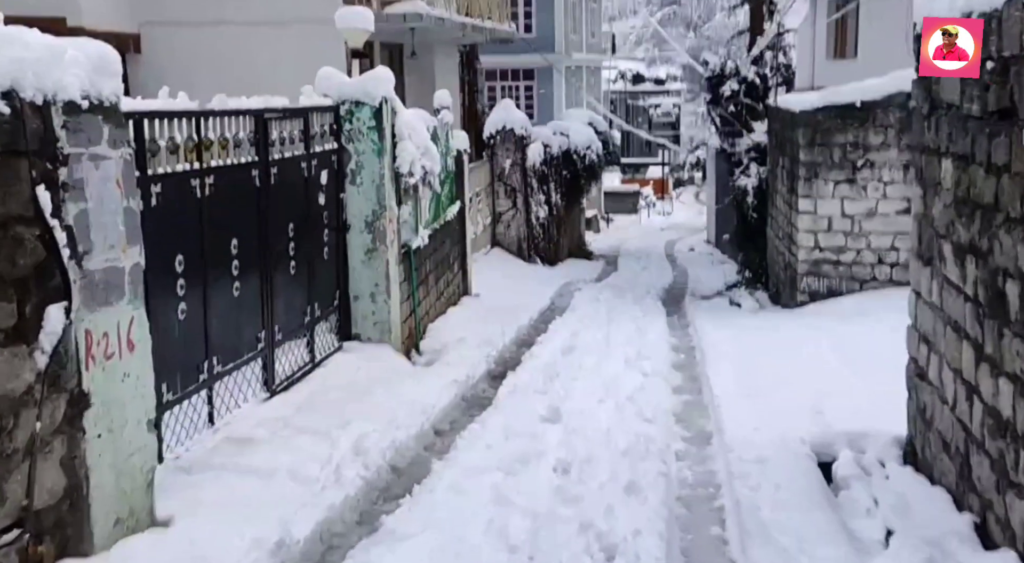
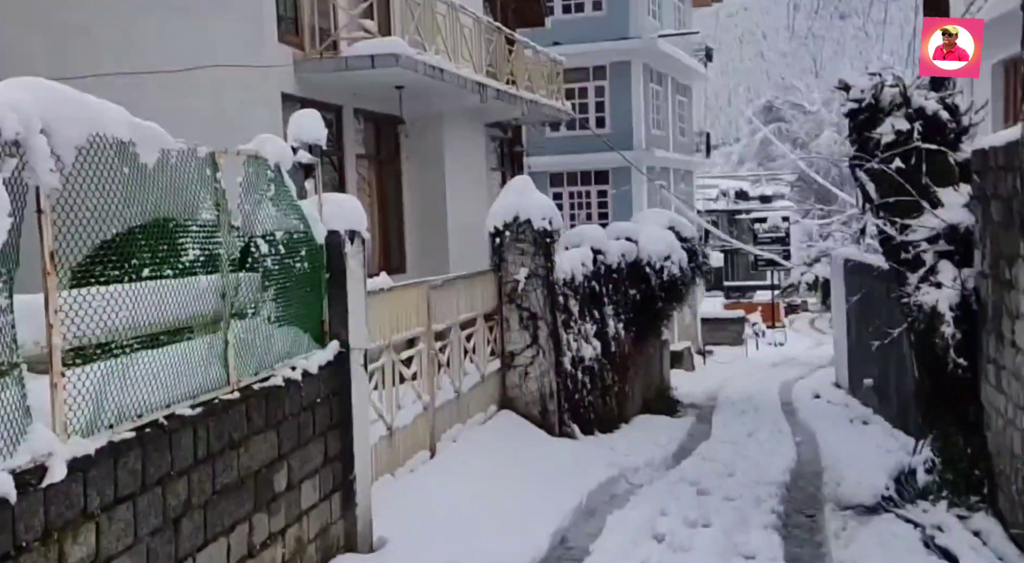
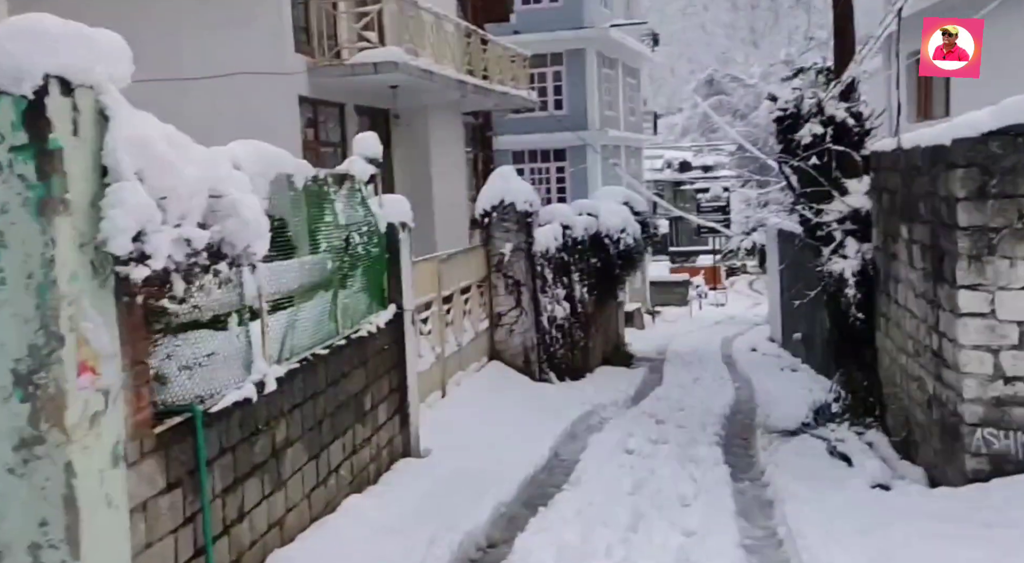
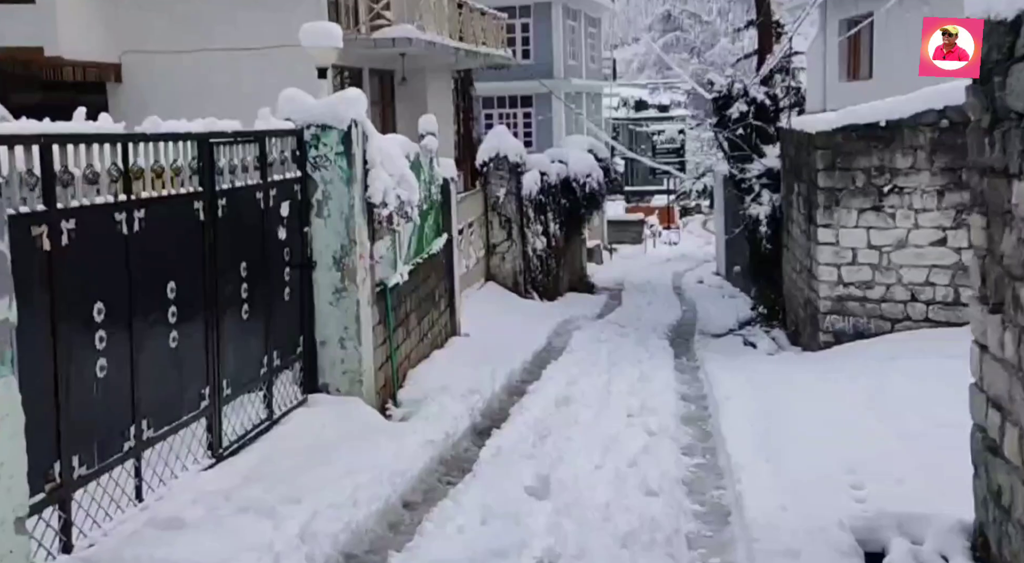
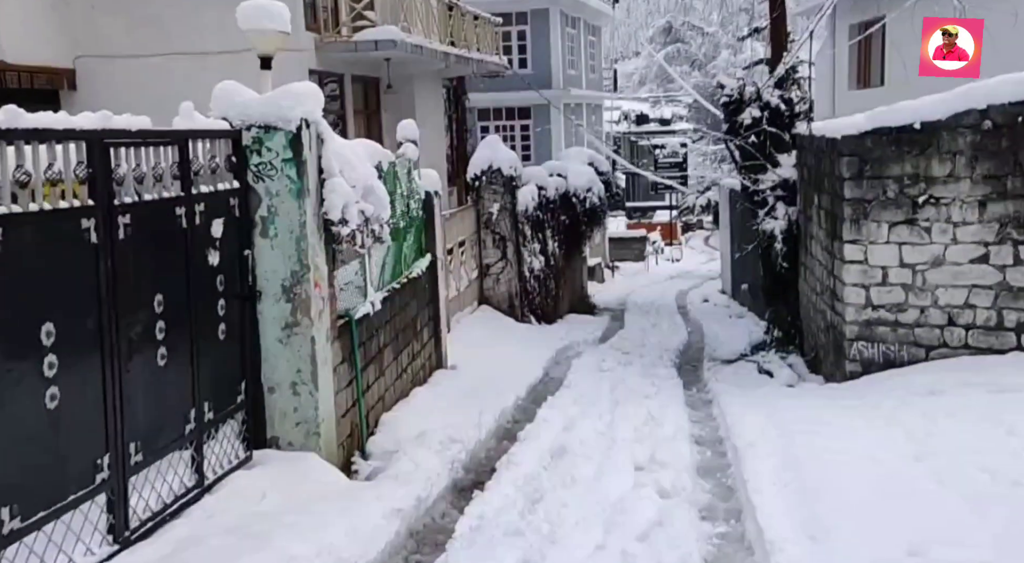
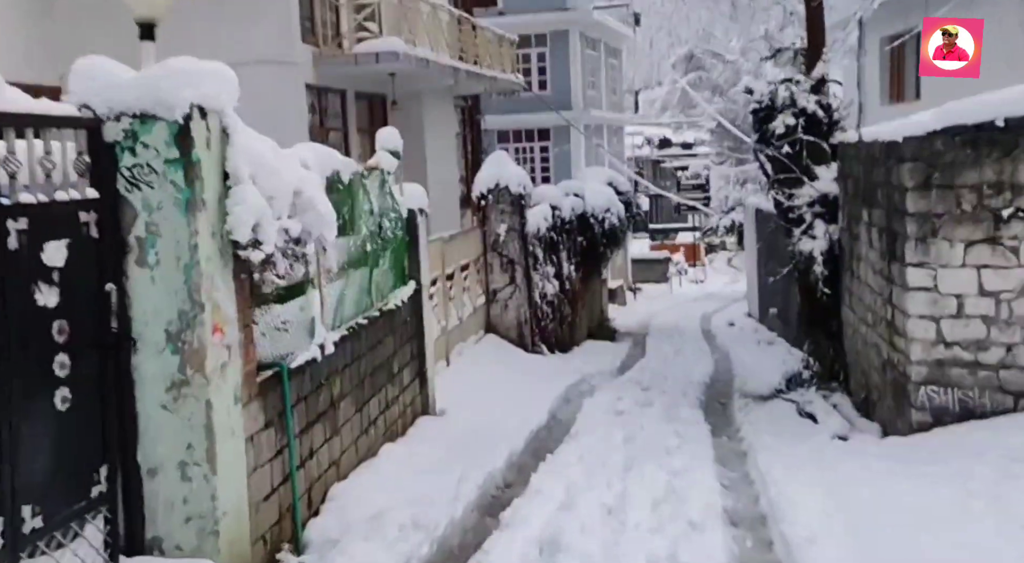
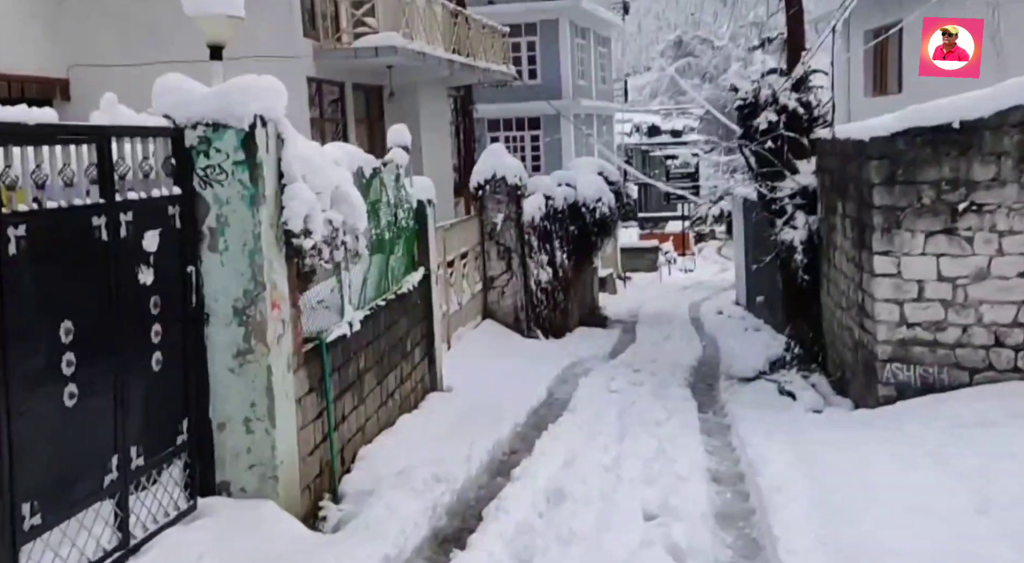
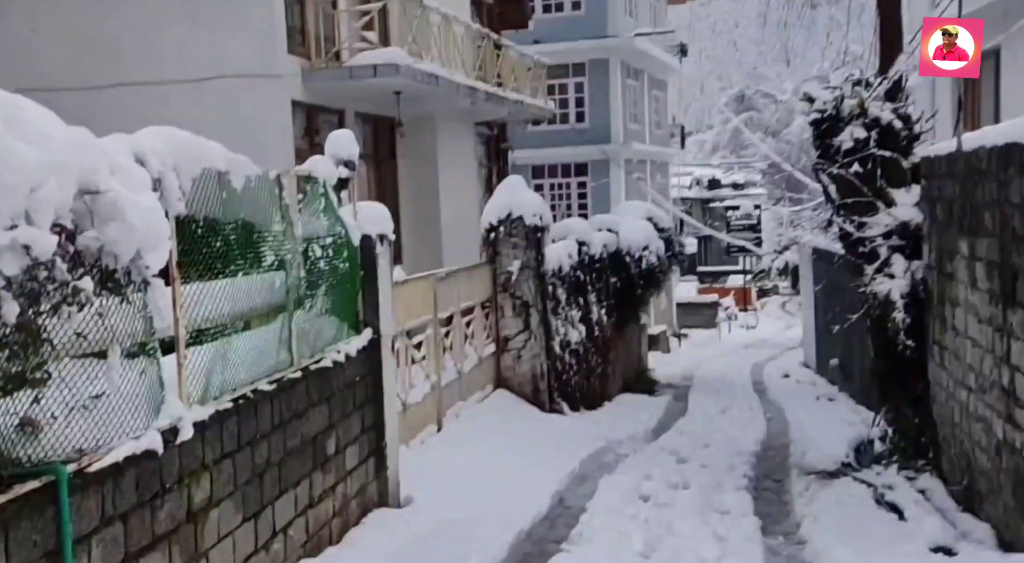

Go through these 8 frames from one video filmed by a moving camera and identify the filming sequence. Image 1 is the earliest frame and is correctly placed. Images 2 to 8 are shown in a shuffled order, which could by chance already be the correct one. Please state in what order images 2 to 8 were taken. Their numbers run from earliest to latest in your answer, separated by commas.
4, 5, 7, 6, 3, 8, 2
